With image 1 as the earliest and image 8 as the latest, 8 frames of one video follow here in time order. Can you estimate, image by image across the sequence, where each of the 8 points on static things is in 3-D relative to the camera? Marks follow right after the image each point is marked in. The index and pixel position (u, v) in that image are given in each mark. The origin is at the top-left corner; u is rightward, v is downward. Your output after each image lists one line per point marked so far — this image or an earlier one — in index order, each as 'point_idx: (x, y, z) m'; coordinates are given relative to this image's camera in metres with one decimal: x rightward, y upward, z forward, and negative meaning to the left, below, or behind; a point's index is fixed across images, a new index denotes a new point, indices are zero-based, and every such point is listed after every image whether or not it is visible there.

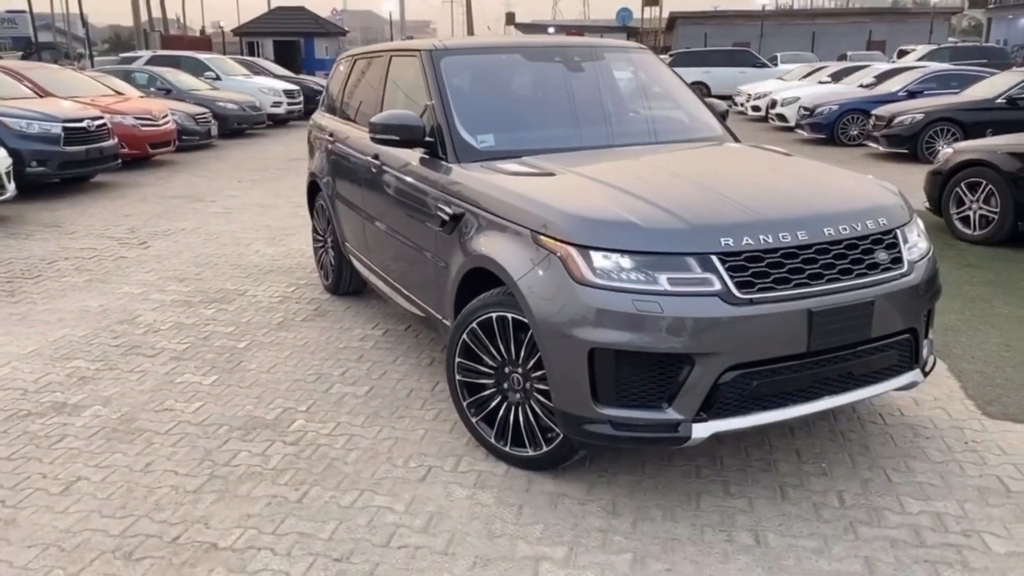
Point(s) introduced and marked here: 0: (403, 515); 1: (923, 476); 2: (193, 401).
0: (-0.5, -1.0, +3.6) m
1: (+1.9, -0.9, +3.9) m
2: (-1.9, -0.7, +4.8) m
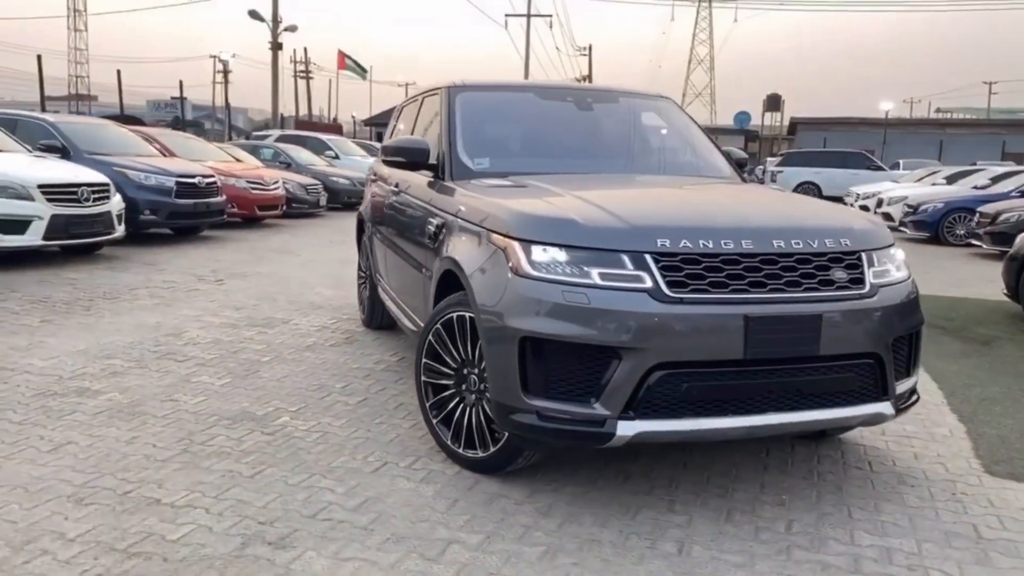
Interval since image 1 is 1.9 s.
0: (-0.8, -0.9, +3.7) m
1: (+1.7, -1.0, +3.6) m
2: (-2.0, -0.7, +5.1) m
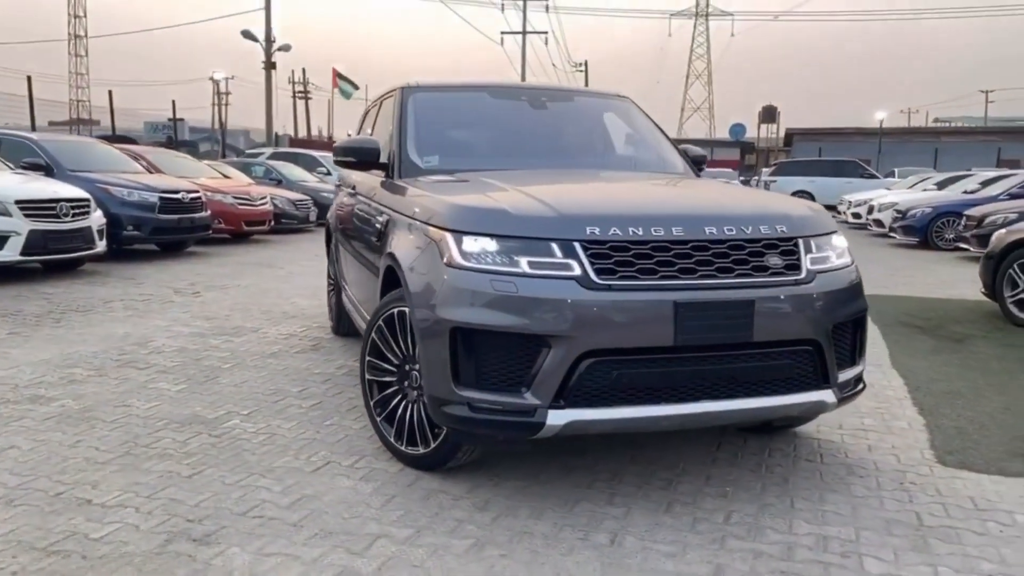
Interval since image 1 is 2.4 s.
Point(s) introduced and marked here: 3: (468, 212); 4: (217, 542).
0: (-1.0, -0.9, +3.6) m
1: (+1.4, -0.9, +3.6) m
2: (-2.2, -0.7, +5.1) m
3: (-0.2, +0.3, +3.5) m
4: (-1.1, -1.0, +3.1) m
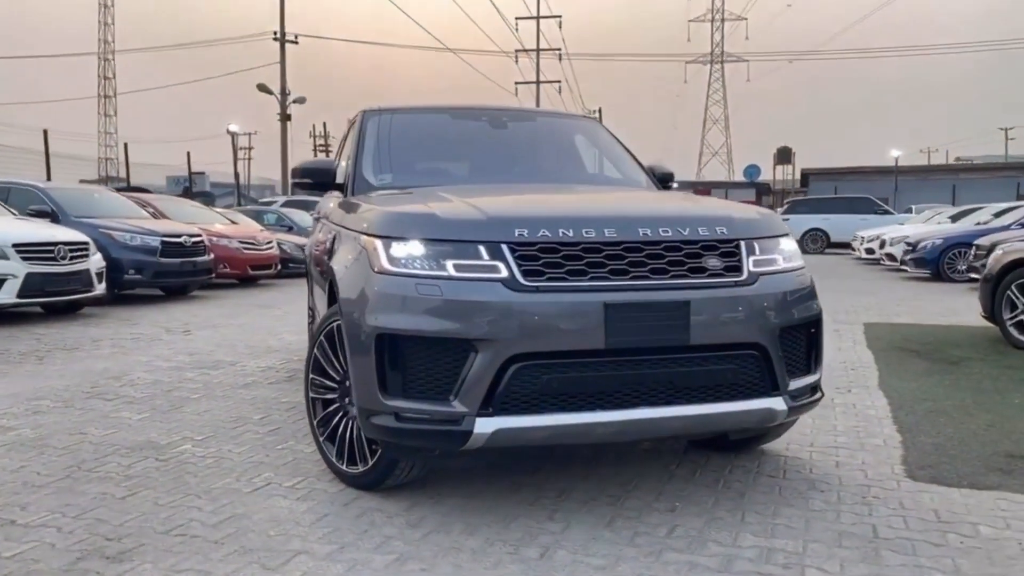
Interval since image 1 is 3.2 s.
0: (-1.3, -1.0, +3.5) m
1: (+1.1, -1.0, +3.4) m
2: (-2.5, -0.9, +5.0) m
3: (-0.5, +0.3, +3.4) m
4: (-1.4, -1.0, +3.0) m
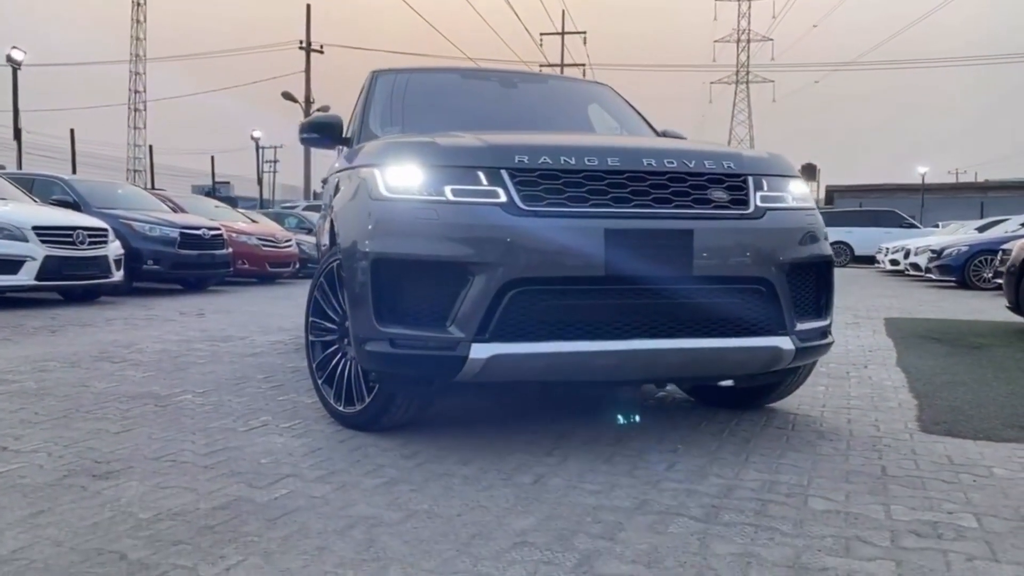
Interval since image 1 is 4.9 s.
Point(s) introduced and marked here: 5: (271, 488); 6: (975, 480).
0: (-1.3, -0.7, +3.4) m
1: (+1.1, -0.7, +3.3) m
2: (-2.4, -0.6, +5.0) m
3: (-0.5, +0.6, +3.4) m
4: (-1.4, -0.7, +3.0) m
5: (-0.8, -0.7, +2.9) m
6: (+1.7, -0.7, +3.0) m
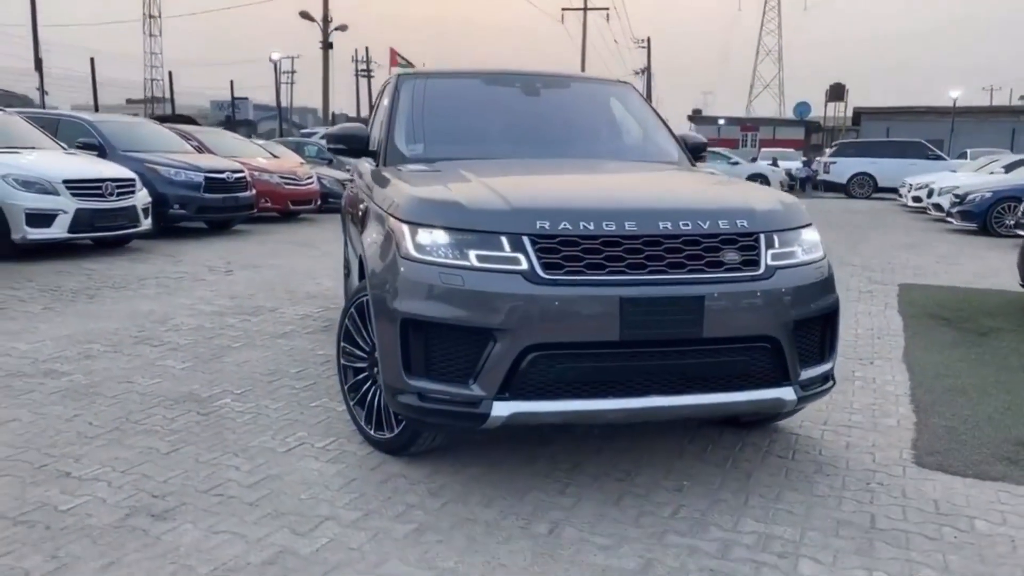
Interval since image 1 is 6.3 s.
0: (-1.2, -0.9, +3.8) m
1: (+1.2, -0.9, +3.5) m
2: (-2.3, -0.6, +5.3) m
3: (-0.4, +0.4, +3.6) m
4: (-1.4, -0.9, +3.3) m
5: (-0.8, -1.0, +3.2) m
6: (+1.8, -1.0, +3.3) m
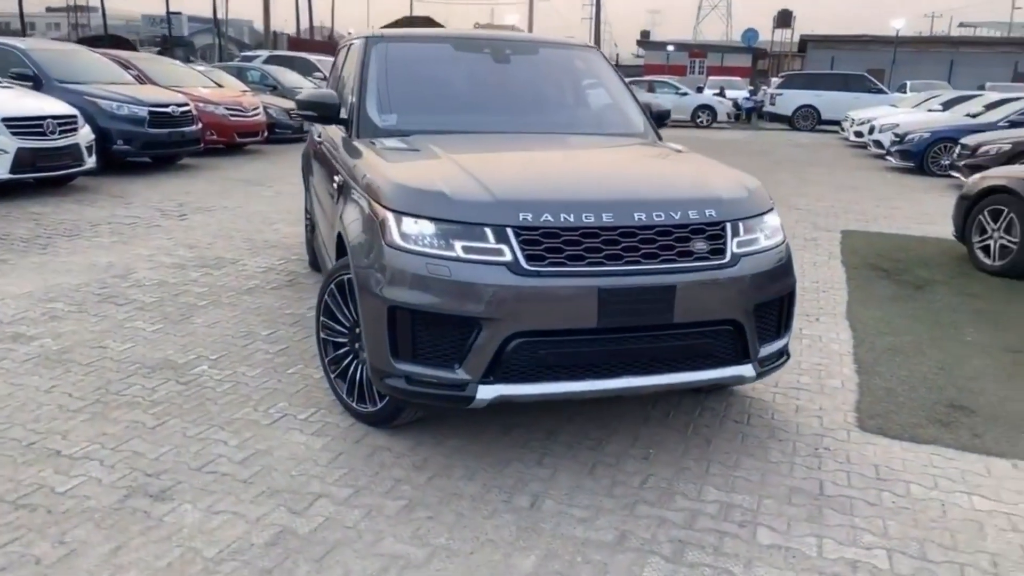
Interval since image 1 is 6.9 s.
0: (-1.3, -0.8, +3.9) m
1: (+1.1, -0.9, +3.8) m
2: (-2.5, -0.4, +5.4) m
3: (-0.5, +0.4, +3.7) m
4: (-1.4, -0.9, +3.4) m
5: (-0.8, -0.9, +3.4) m
6: (+1.7, -0.9, +3.6) m
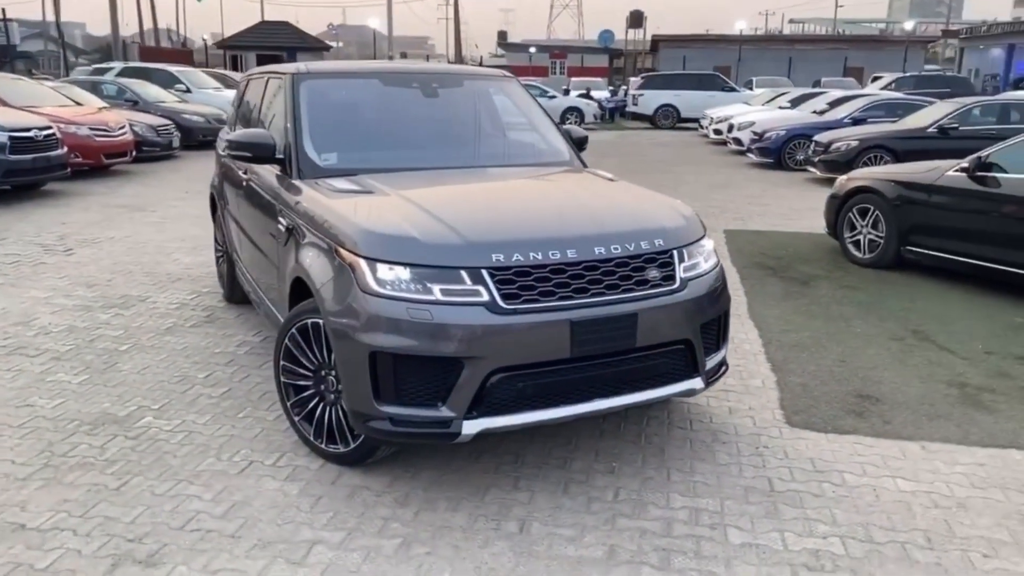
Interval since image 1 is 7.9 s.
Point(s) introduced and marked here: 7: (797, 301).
0: (-1.4, -1.0, +3.9) m
1: (+1.0, -1.0, +4.2) m
2: (-2.8, -0.7, +5.1) m
3: (-0.6, +0.2, +3.8) m
4: (-1.5, -1.1, +3.4) m
5: (-0.8, -1.1, +3.4) m
6: (+1.6, -1.0, +4.1) m
7: (+2.7, -0.1, +7.6) m
